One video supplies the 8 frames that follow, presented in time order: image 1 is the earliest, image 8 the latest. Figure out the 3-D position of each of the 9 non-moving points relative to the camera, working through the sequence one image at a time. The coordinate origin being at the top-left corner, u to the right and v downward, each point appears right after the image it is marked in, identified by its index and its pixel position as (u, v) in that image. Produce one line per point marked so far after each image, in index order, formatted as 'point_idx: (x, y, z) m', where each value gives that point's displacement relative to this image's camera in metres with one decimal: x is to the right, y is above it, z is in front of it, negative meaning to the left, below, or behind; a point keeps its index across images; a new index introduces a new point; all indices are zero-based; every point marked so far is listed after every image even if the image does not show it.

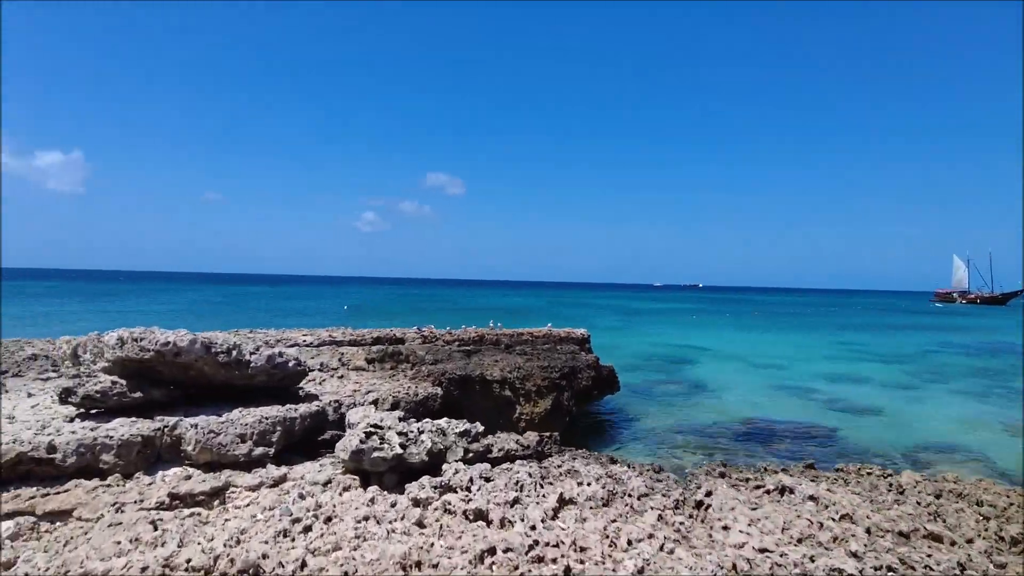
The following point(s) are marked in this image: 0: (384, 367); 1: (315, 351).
0: (-3.3, -2.1, +17.2) m
1: (-5.3, -1.7, +17.7) m
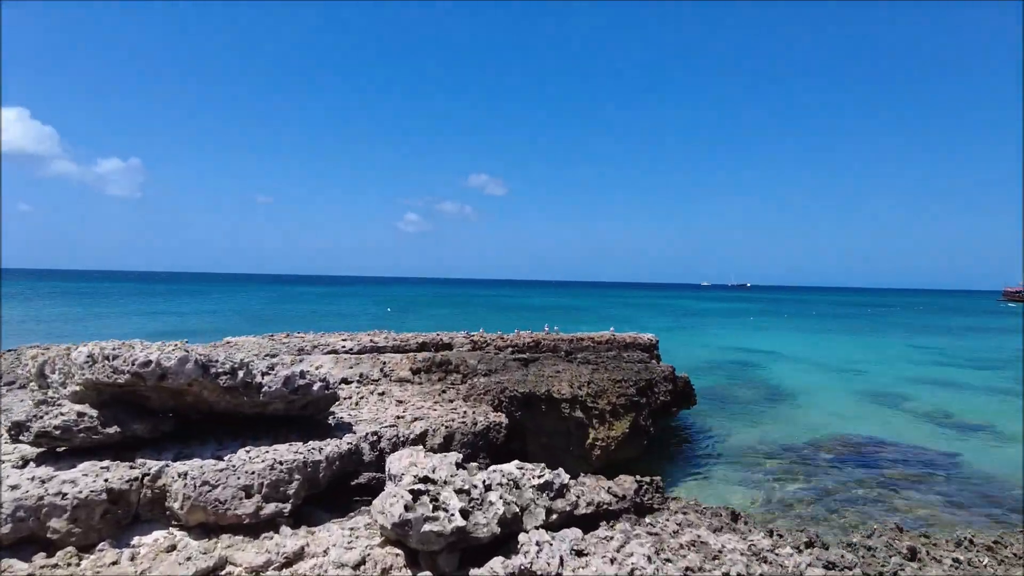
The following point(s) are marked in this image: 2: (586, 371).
0: (-1.8, -2.1, +14.9) m
1: (-3.7, -1.7, +15.6) m
2: (+1.8, -2.0, +16.4) m
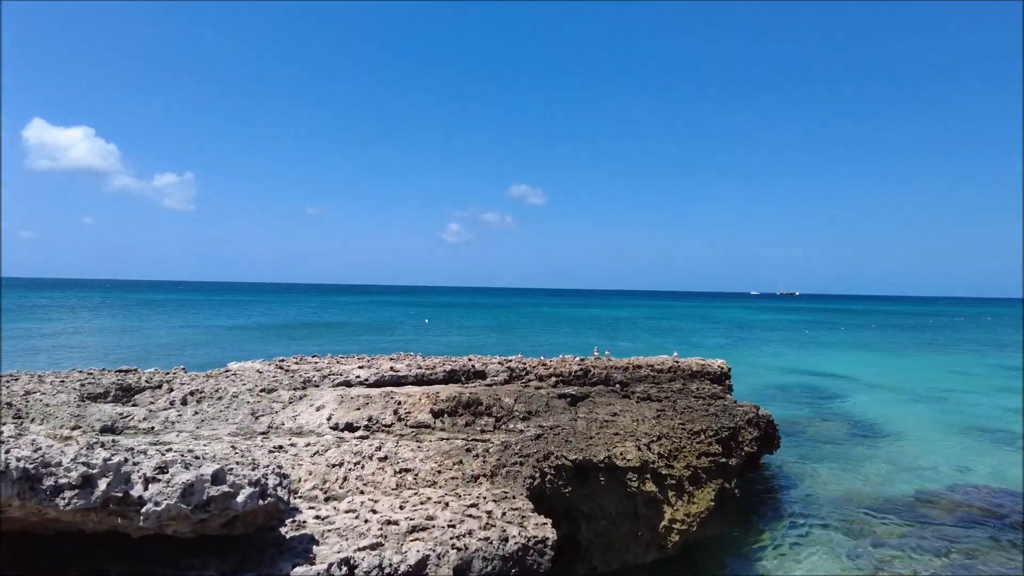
0: (-1.0, -2.5, +11.9) m
1: (-2.9, -2.1, +12.7) m
2: (+2.7, -2.5, +13.2) m
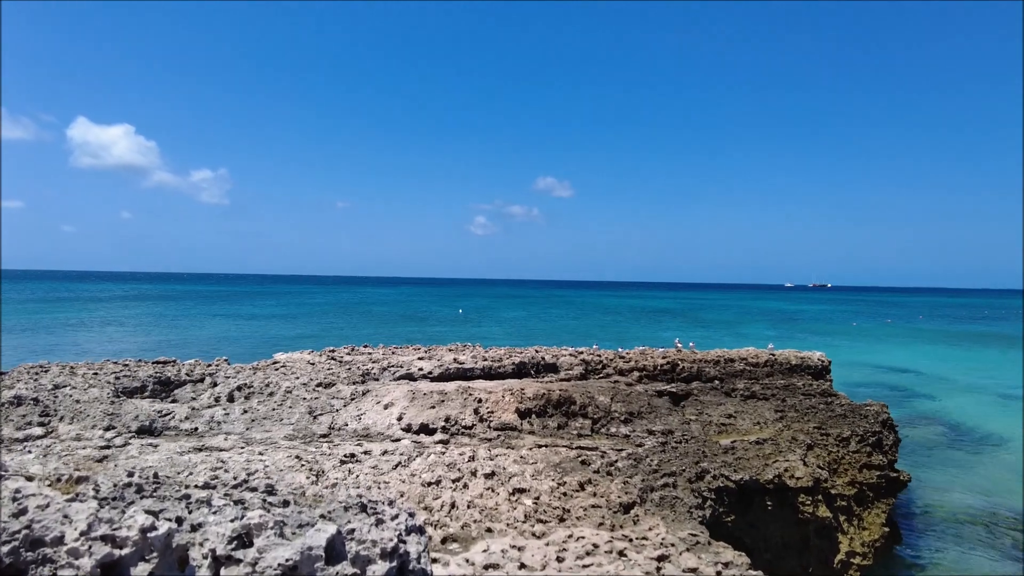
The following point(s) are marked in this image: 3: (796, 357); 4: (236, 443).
0: (+0.6, -2.2, +10.1) m
1: (-1.3, -1.8, +10.9) m
2: (+4.3, -2.1, +11.1) m
3: (+6.5, -1.6, +15.4) m
4: (-3.8, -2.2, +9.3) m
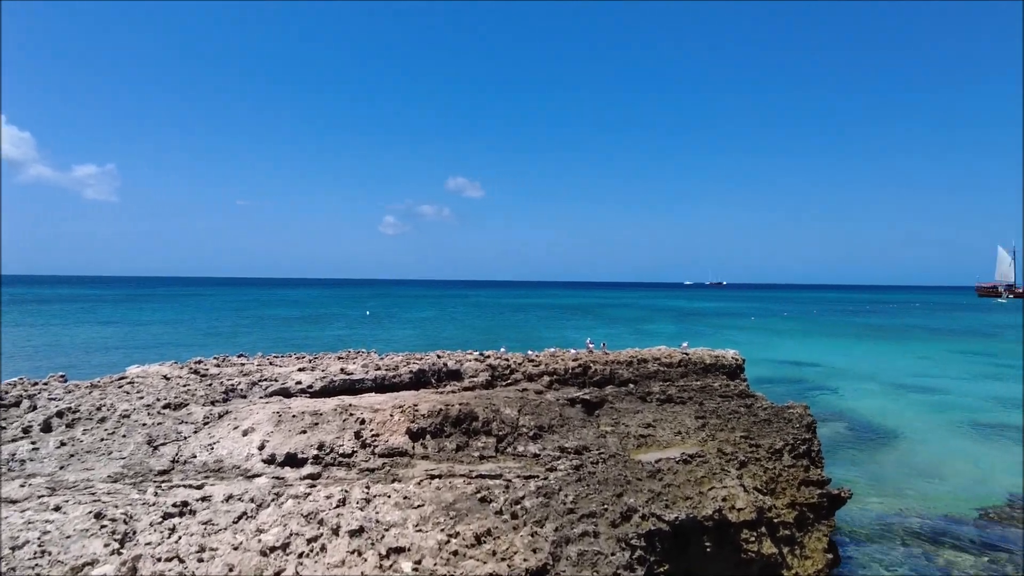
0: (-0.9, -2.1, +8.5) m
1: (-2.8, -1.7, +9.0) m
2: (+2.7, -2.0, +10.1) m
3: (+4.3, -1.5, +14.6) m
4: (-5.1, -2.2, +7.1) m
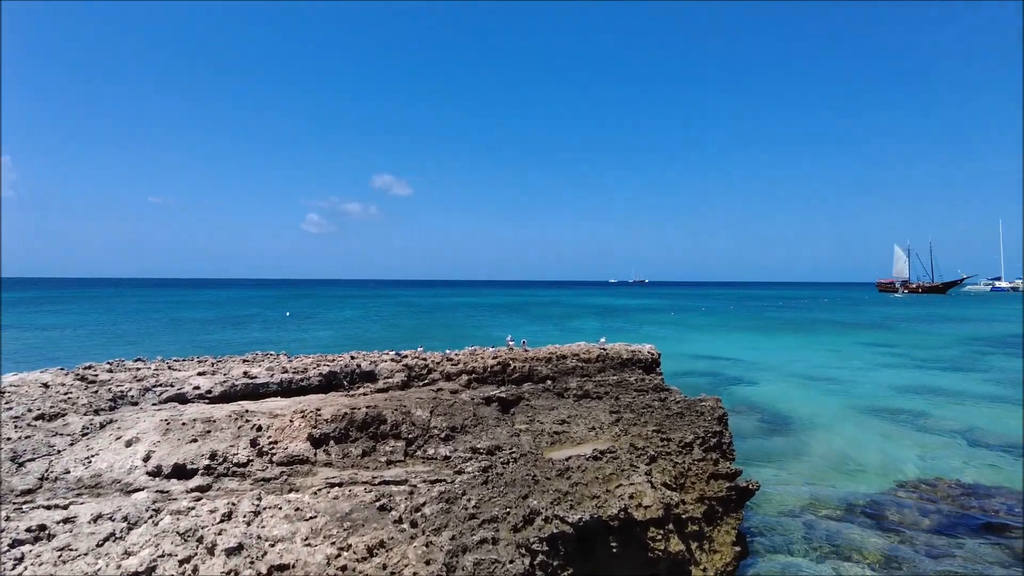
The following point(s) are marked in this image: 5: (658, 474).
0: (-2.0, -2.1, +8.0) m
1: (-3.9, -1.7, +8.4) m
2: (+1.4, -1.9, +10.0) m
3: (+2.5, -1.4, +14.6) m
4: (-6.0, -2.2, +6.2) m
5: (+1.6, -2.0, +7.2) m
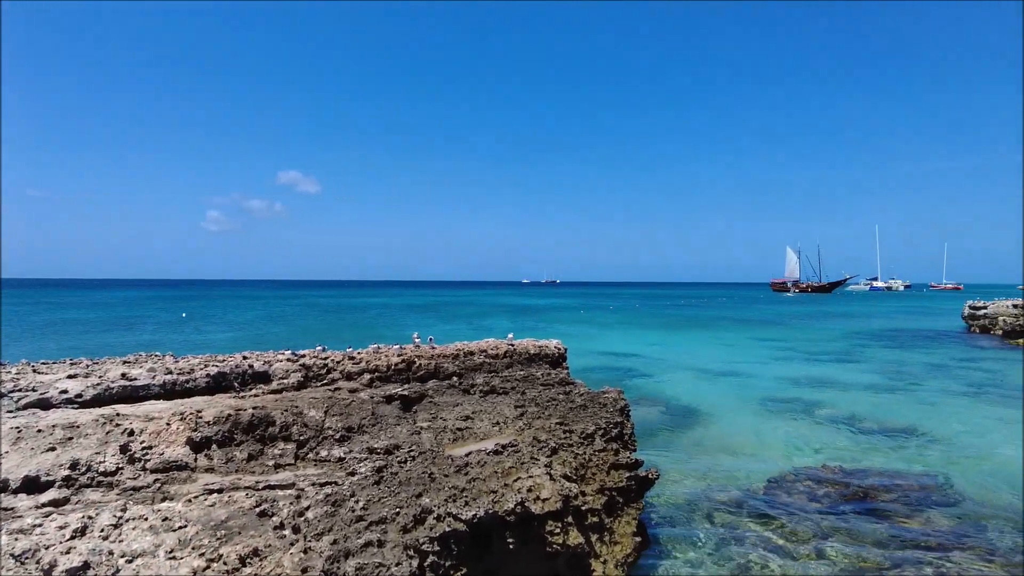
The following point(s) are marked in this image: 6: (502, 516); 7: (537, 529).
0: (-3.1, -2.0, +7.5) m
1: (-5.1, -1.6, +7.5) m
2: (0.0, -1.8, +9.8) m
3: (+0.5, -1.3, +14.6) m
4: (-6.9, -2.1, +5.1) m
5: (+0.5, -1.9, +7.1) m
6: (-0.1, -2.0, +5.7) m
7: (+0.2, -2.1, +5.8) m
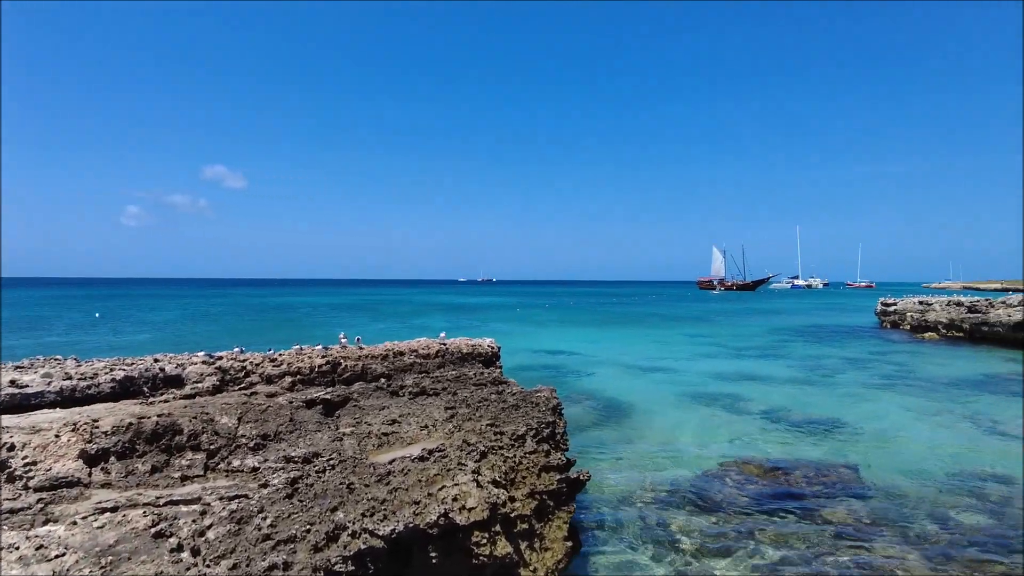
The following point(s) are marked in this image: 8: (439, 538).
0: (-3.9, -2.0, +6.8) m
1: (-5.9, -1.6, +6.7) m
2: (-1.1, -1.8, +9.5) m
3: (-1.0, -1.2, +14.3) m
4: (-7.4, -2.1, +4.1) m
5: (-0.3, -1.9, +6.8) m
6: (-0.7, -1.9, +5.4) m
7: (-0.4, -2.1, +5.5) m
8: (-0.6, -2.0, +5.5) m
